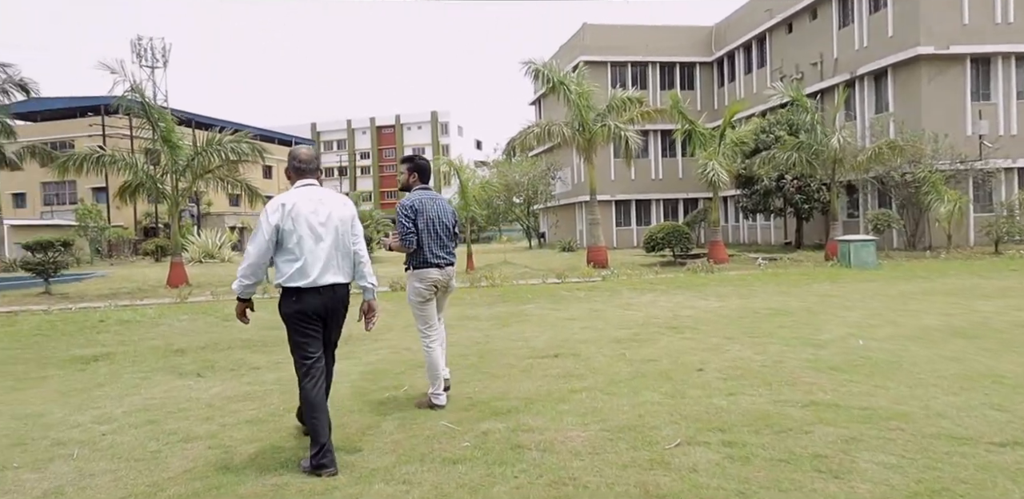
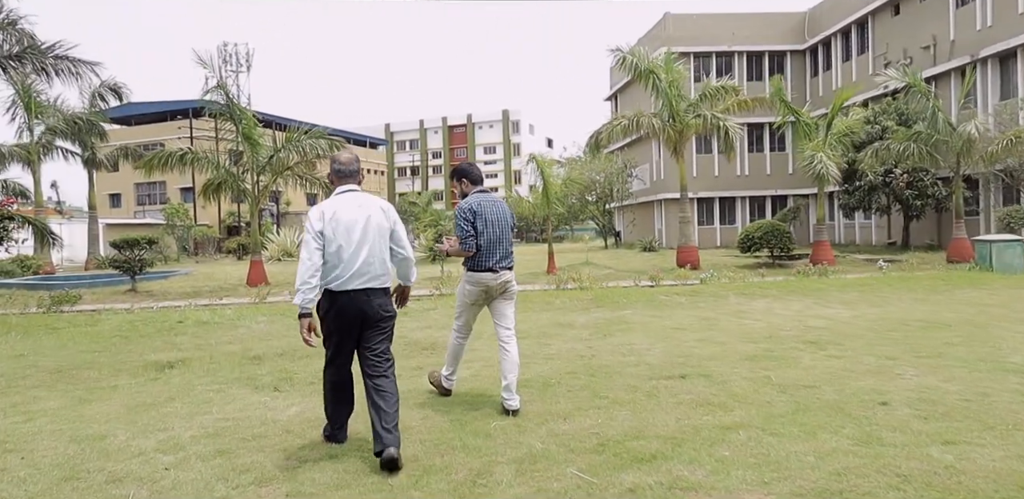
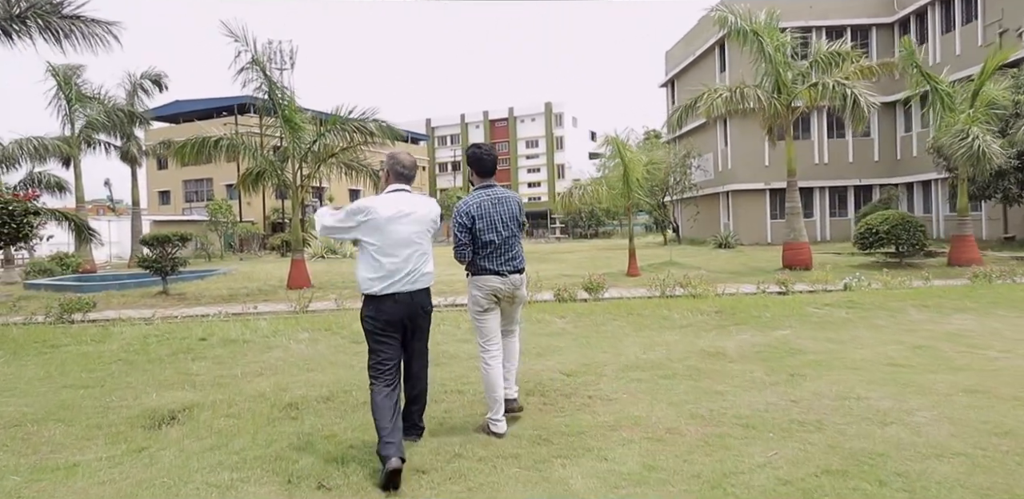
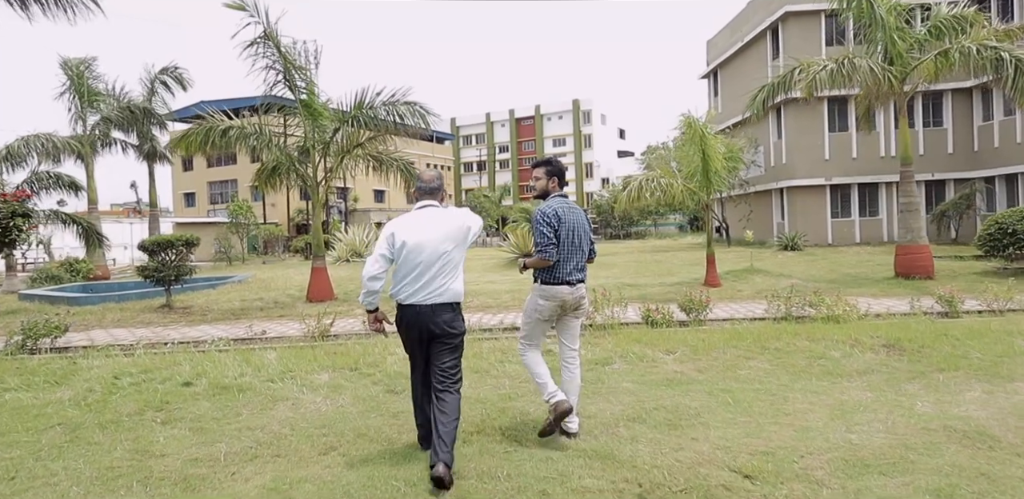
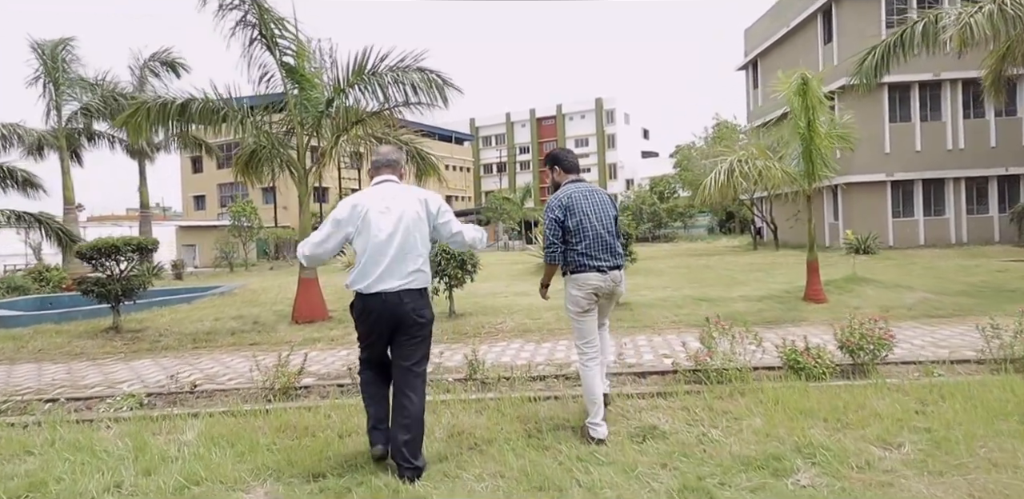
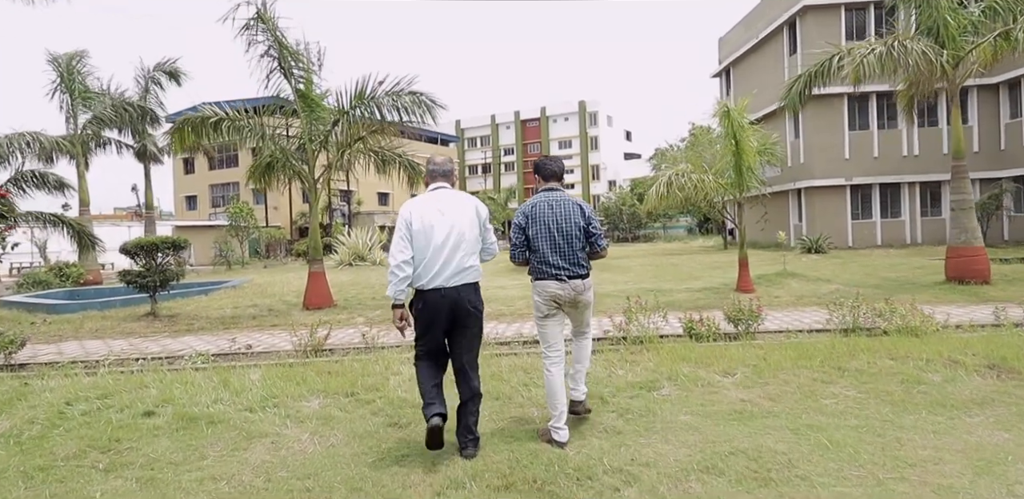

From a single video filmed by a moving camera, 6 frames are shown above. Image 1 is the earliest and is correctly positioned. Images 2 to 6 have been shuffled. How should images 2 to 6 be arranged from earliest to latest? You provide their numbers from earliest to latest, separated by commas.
2, 3, 4, 6, 5
